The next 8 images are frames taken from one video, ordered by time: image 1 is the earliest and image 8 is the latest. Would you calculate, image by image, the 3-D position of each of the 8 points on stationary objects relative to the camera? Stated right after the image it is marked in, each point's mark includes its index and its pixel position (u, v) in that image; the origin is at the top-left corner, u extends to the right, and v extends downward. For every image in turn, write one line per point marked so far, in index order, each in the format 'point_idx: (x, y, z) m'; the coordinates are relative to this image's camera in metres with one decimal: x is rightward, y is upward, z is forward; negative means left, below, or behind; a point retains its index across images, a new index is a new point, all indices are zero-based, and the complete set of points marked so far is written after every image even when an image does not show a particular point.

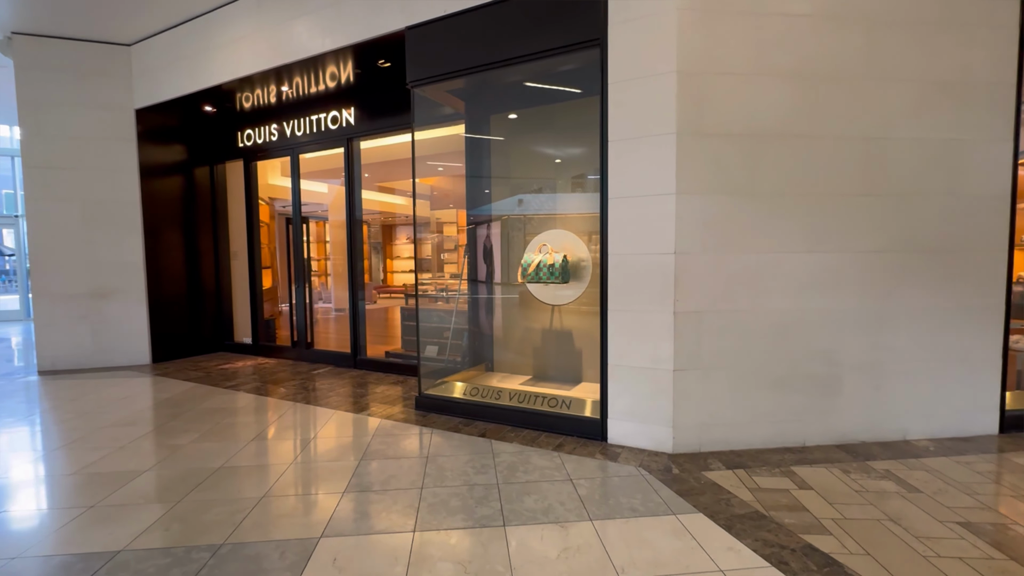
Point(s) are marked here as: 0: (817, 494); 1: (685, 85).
0: (+1.7, -1.1, +2.5) m
1: (+1.1, +1.2, +2.9) m
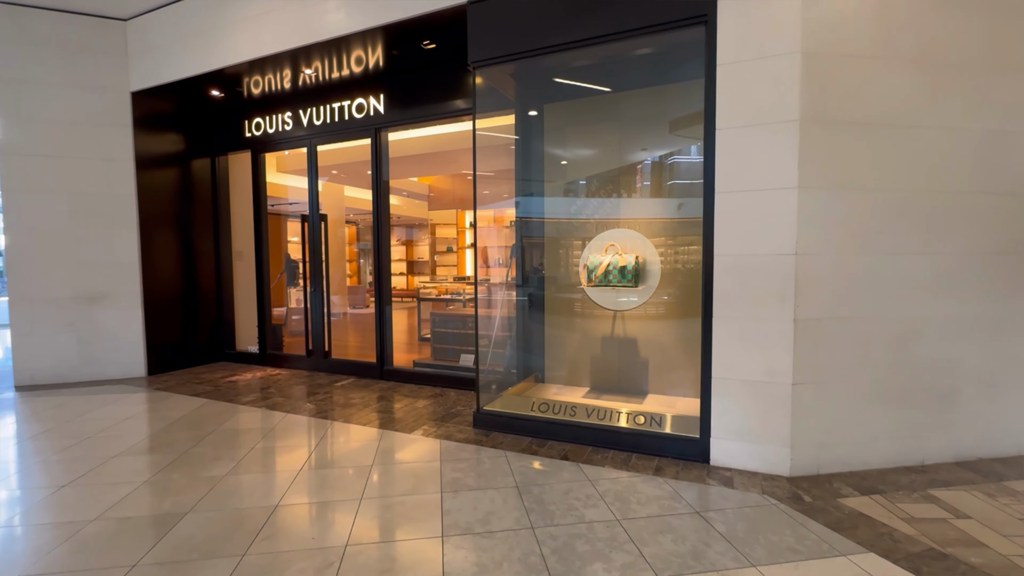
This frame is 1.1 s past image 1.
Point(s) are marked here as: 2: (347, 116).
0: (+2.2, -1.2, +2.2) m
1: (+1.7, +1.2, +2.6) m
2: (-1.7, +1.9, +5.1) m
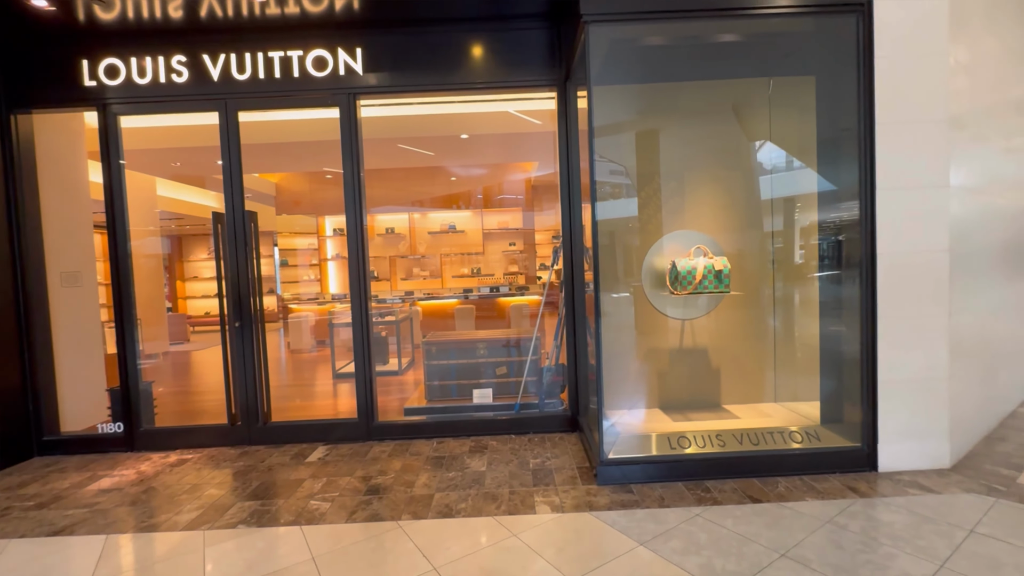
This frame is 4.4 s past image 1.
0: (+3.3, -1.1, +2.6) m
1: (+2.5, +1.2, +2.7) m
2: (-1.6, +1.6, +3.6) m
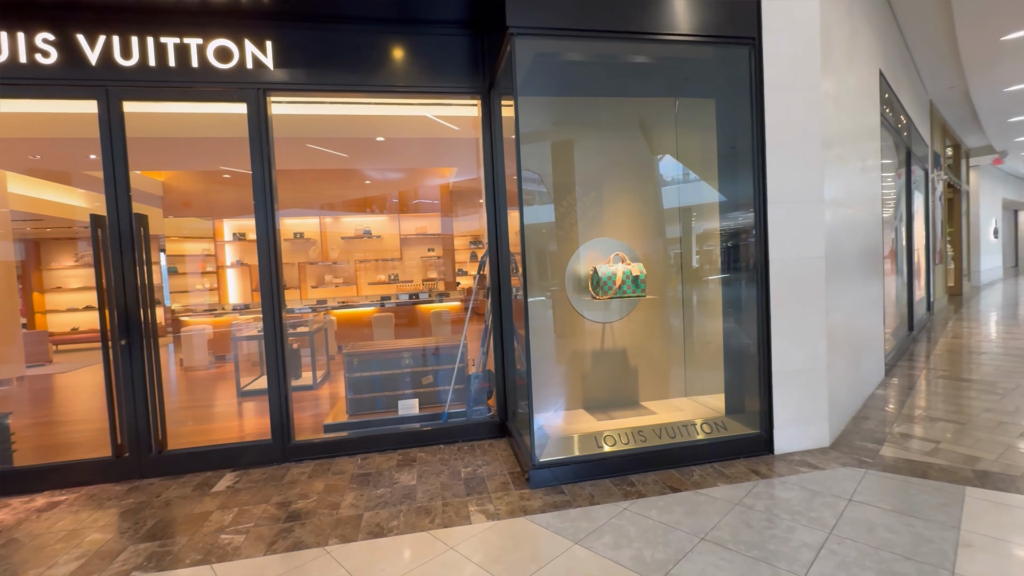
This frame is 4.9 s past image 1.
0: (+2.9, -1.1, +3.1) m
1: (+2.1, +1.2, +3.2) m
2: (-2.2, +1.6, +3.2) m
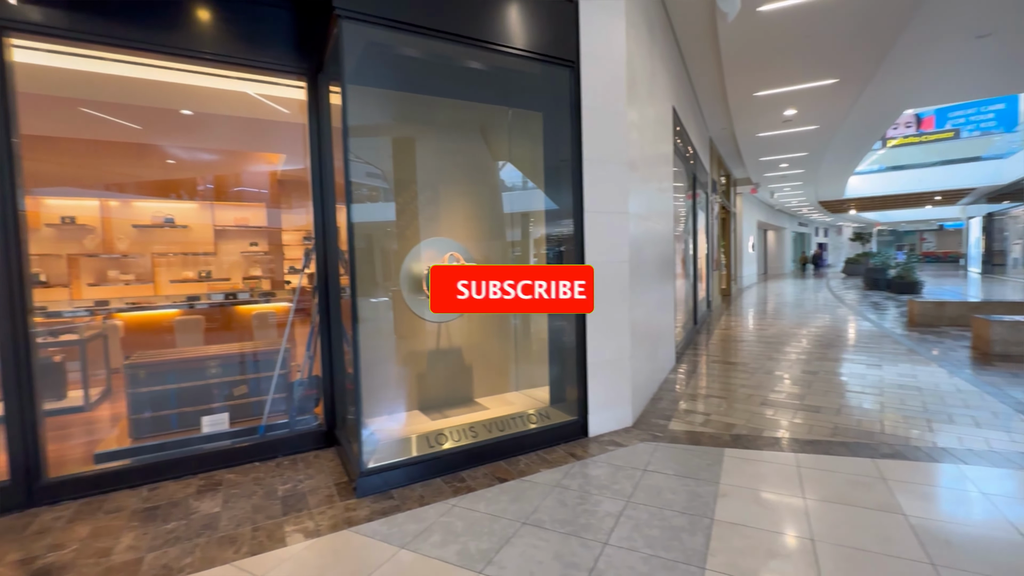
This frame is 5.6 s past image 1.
0: (+1.7, -1.1, +3.9) m
1: (+0.9, +1.2, +3.6) m
2: (-3.2, +1.6, +2.3) m
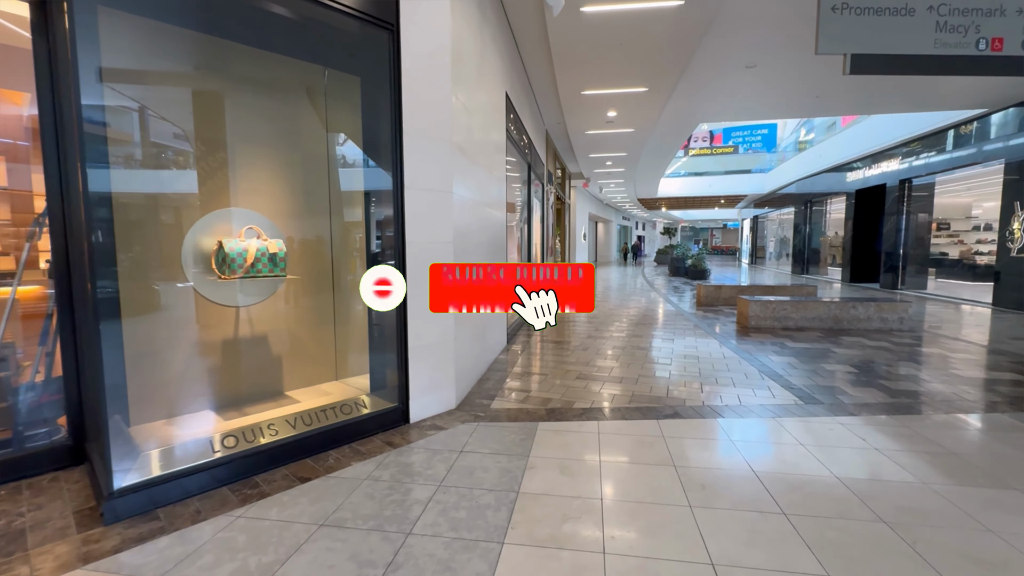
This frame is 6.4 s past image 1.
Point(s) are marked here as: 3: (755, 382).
0: (+0.2, -0.9, +4.1) m
1: (-0.5, +1.4, +3.5) m
2: (-3.9, +1.7, +1.0) m
3: (+2.4, -0.9, +4.6) m
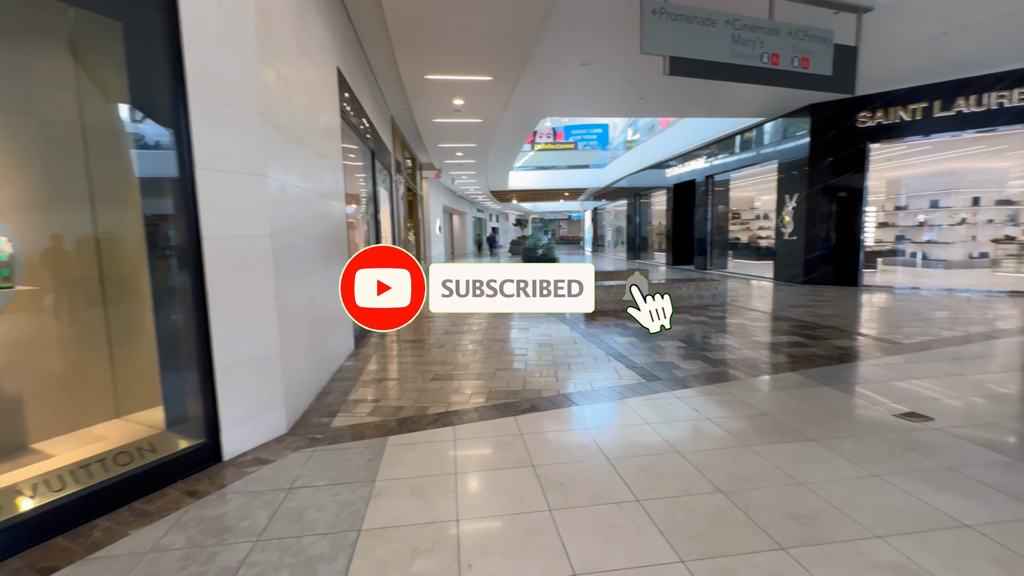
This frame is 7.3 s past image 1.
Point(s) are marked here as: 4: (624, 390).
0: (-1.0, -0.9, +3.7) m
1: (-1.6, +1.3, +2.9) m
2: (-4.2, +1.5, -0.5) m
3: (+0.9, -0.8, +4.8) m
4: (+0.9, -0.8, +3.9) m
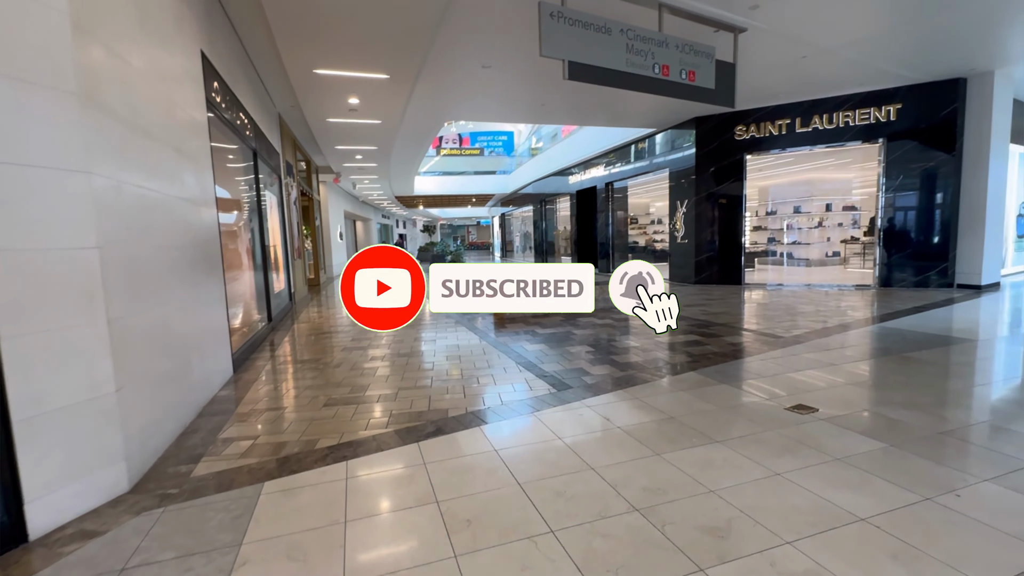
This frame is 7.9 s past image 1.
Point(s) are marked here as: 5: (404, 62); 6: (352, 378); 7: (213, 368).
0: (-1.7, -1.0, +3.2) m
1: (-2.2, +1.2, +2.3) m
2: (-4.1, +1.3, -1.5) m
3: (0.0, -0.9, +4.6) m
4: (+0.2, -0.9, +3.7) m
5: (-1.4, +2.9, +6.0) m
6: (-1.7, -0.9, +4.9) m
7: (-2.7, -0.7, +4.3) m
